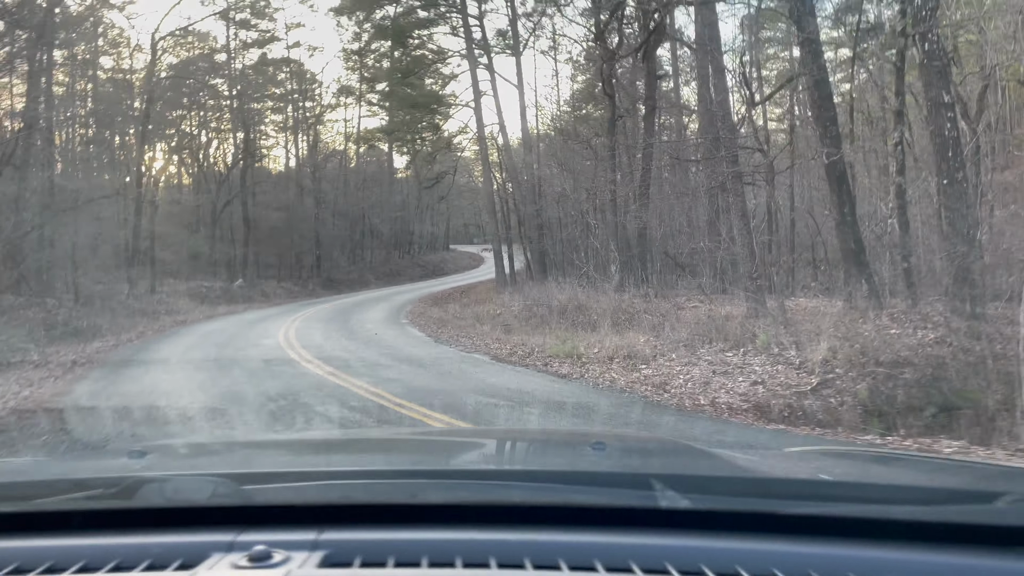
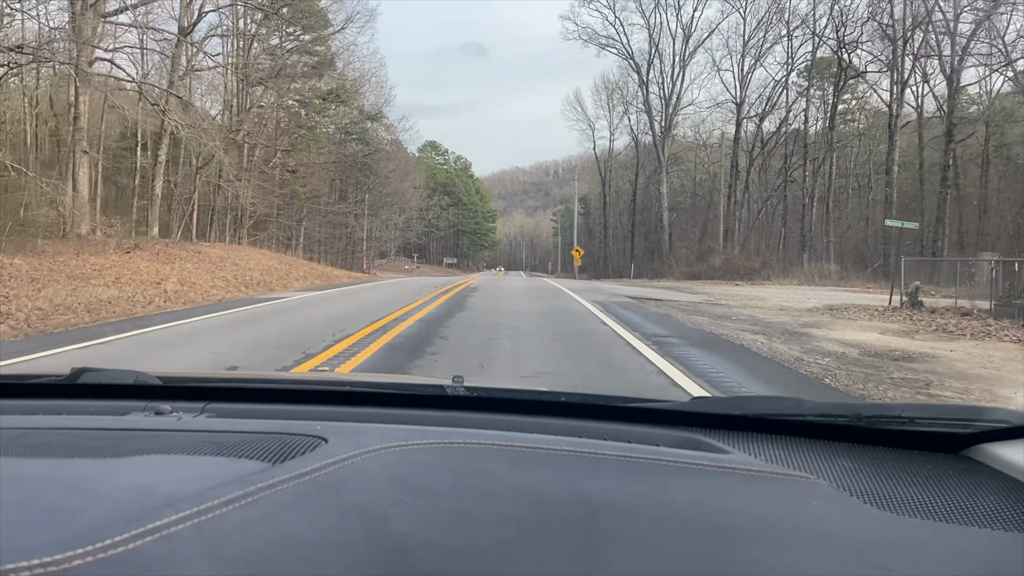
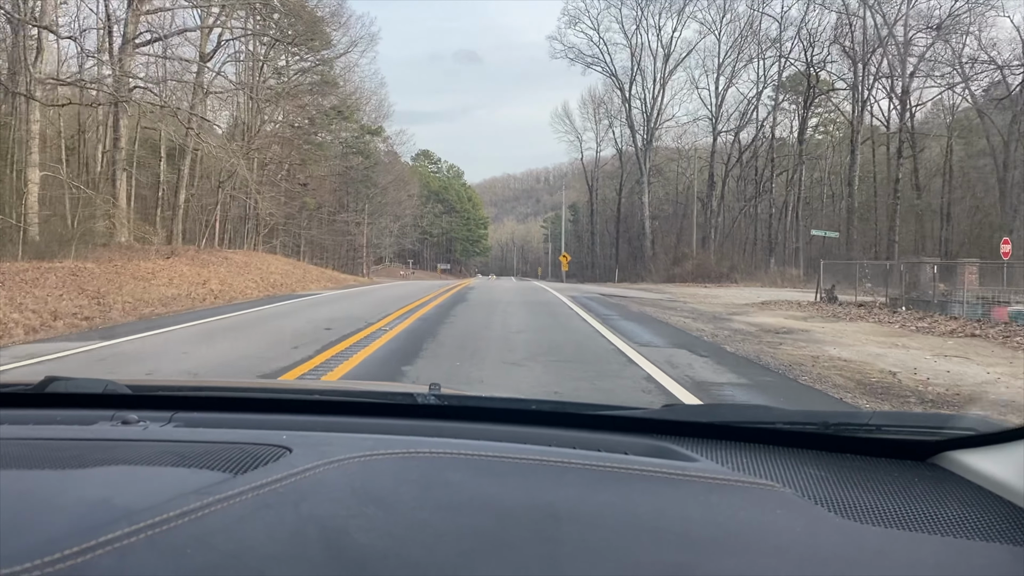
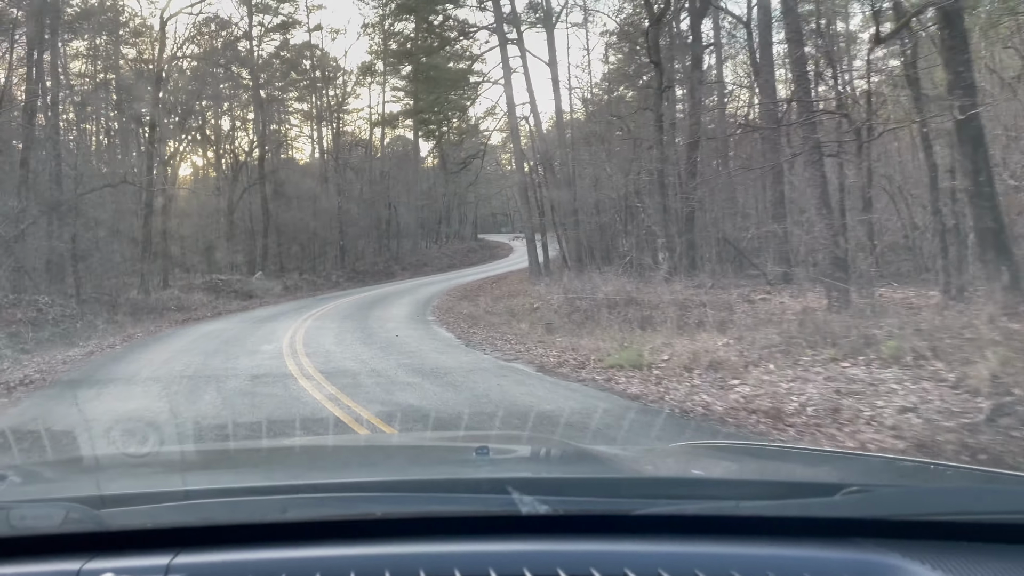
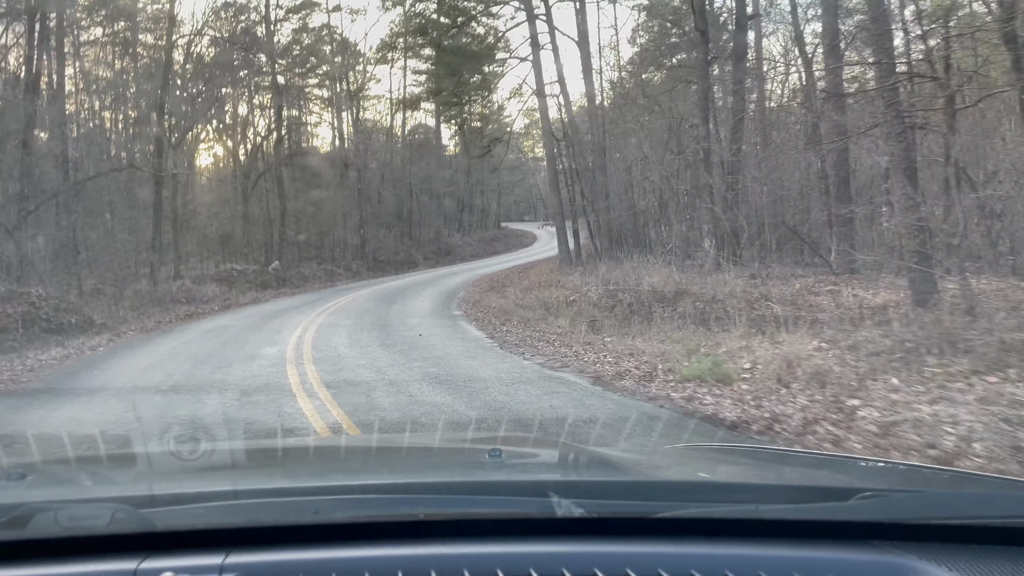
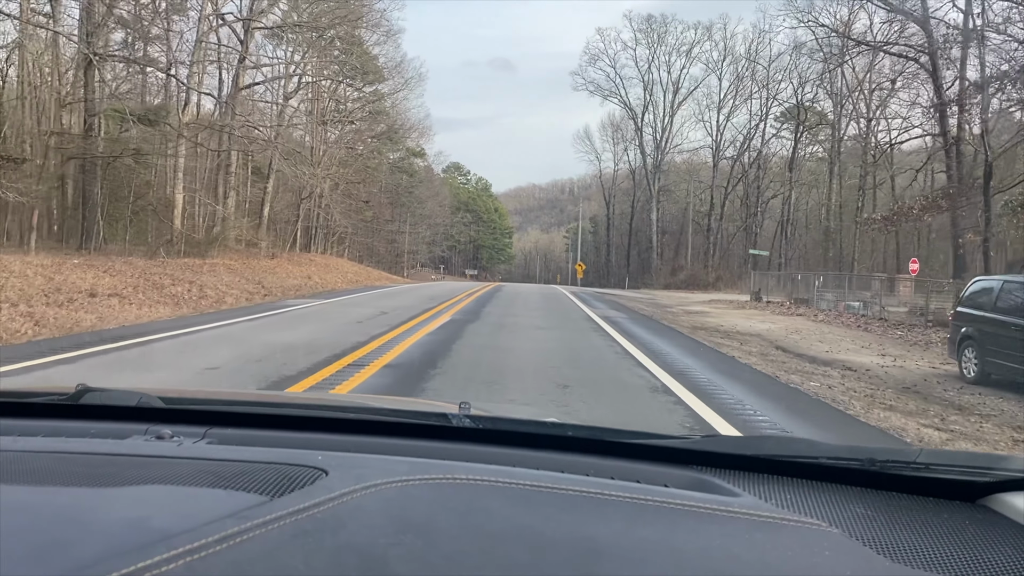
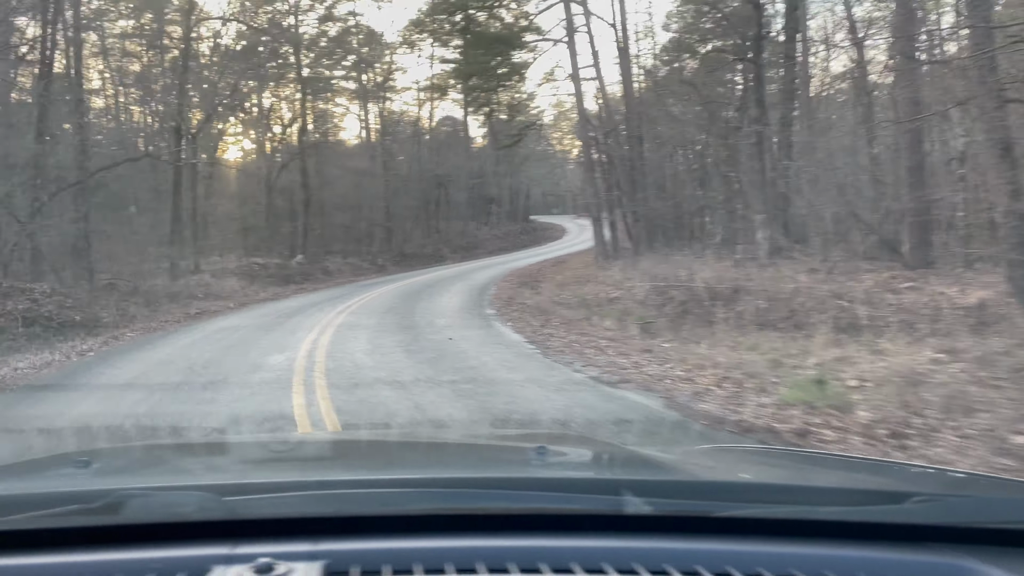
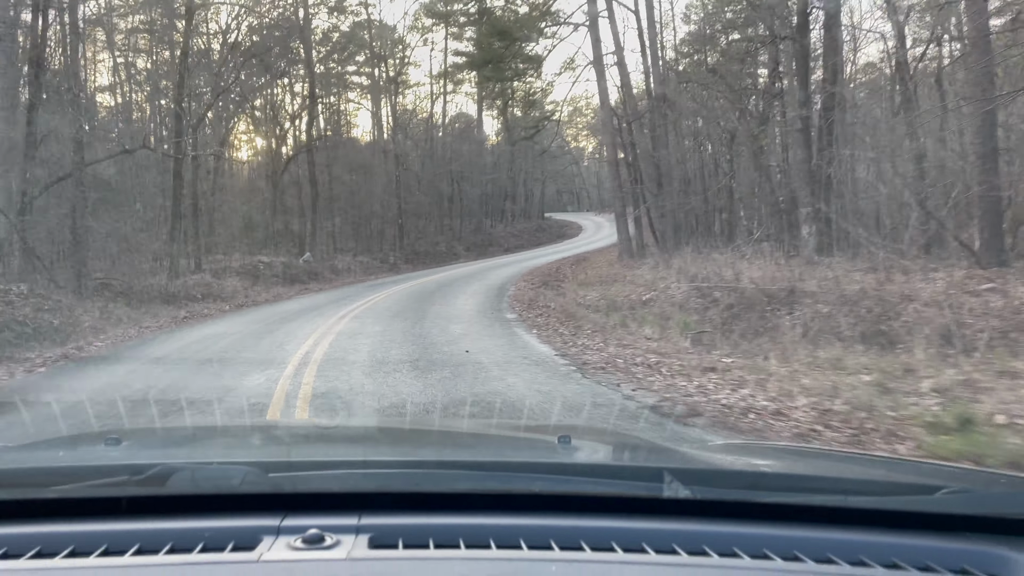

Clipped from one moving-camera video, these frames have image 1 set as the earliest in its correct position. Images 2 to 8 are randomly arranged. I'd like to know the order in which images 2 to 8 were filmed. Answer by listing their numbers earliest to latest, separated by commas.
4, 5, 7, 8, 6, 3, 2
